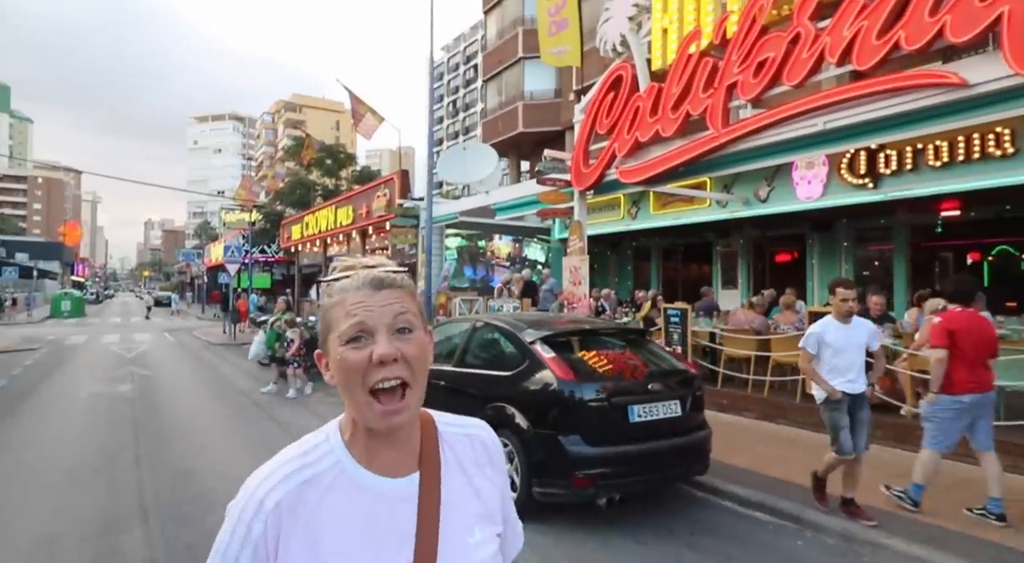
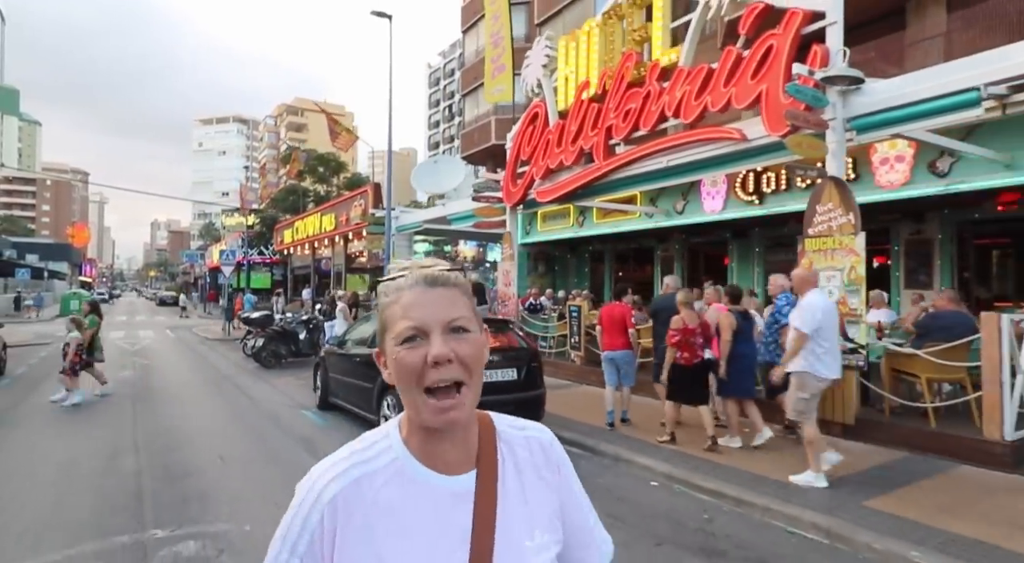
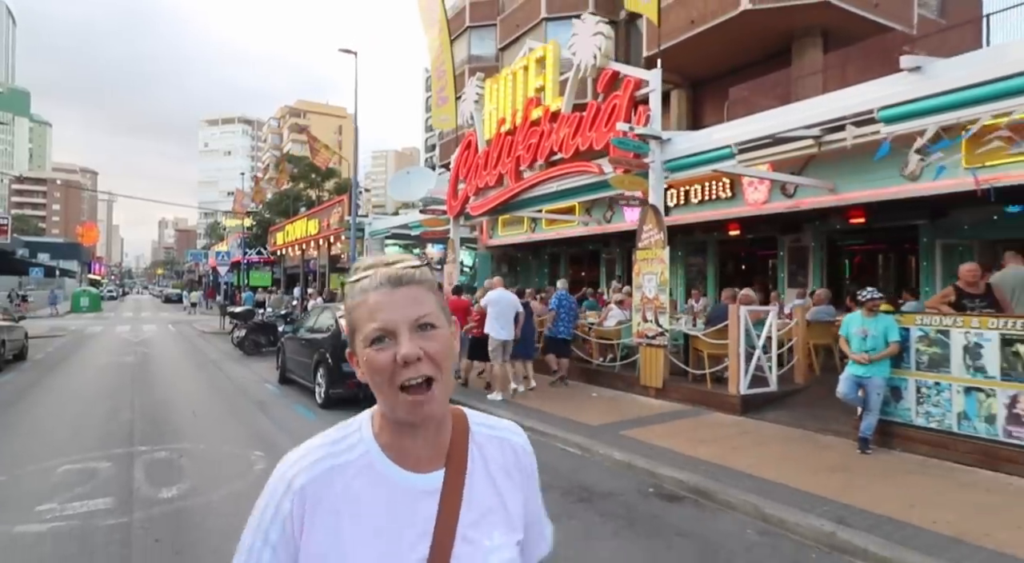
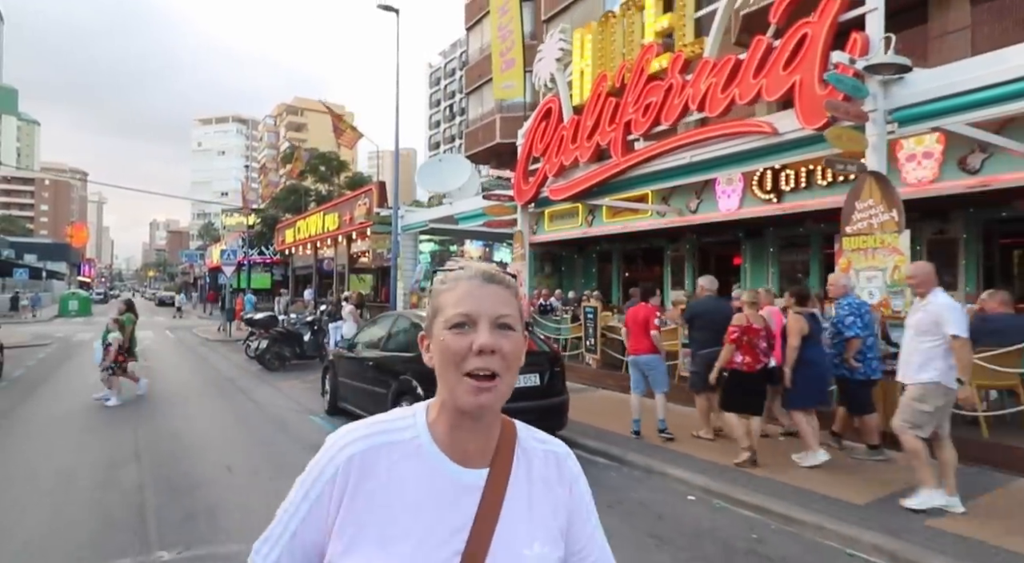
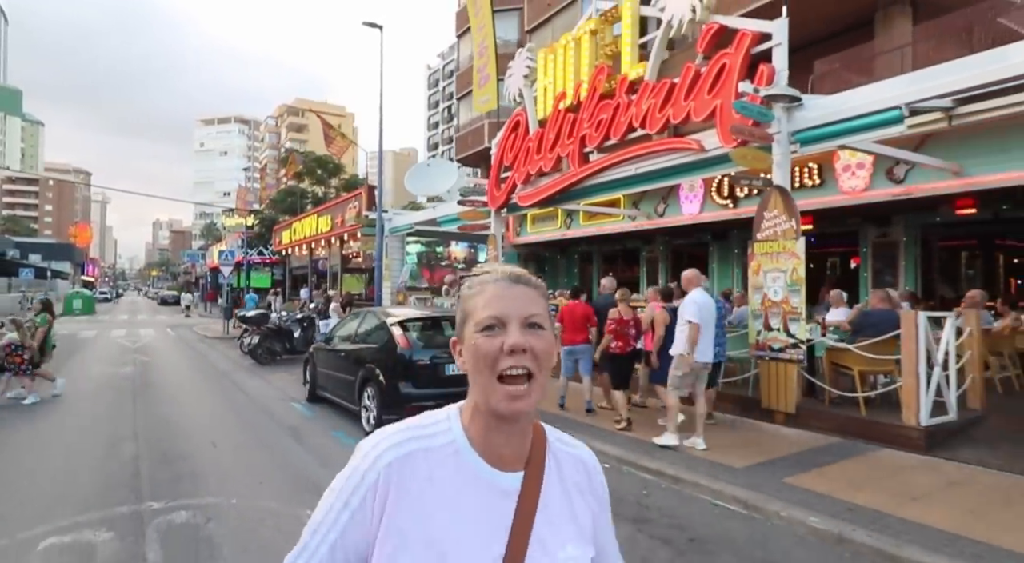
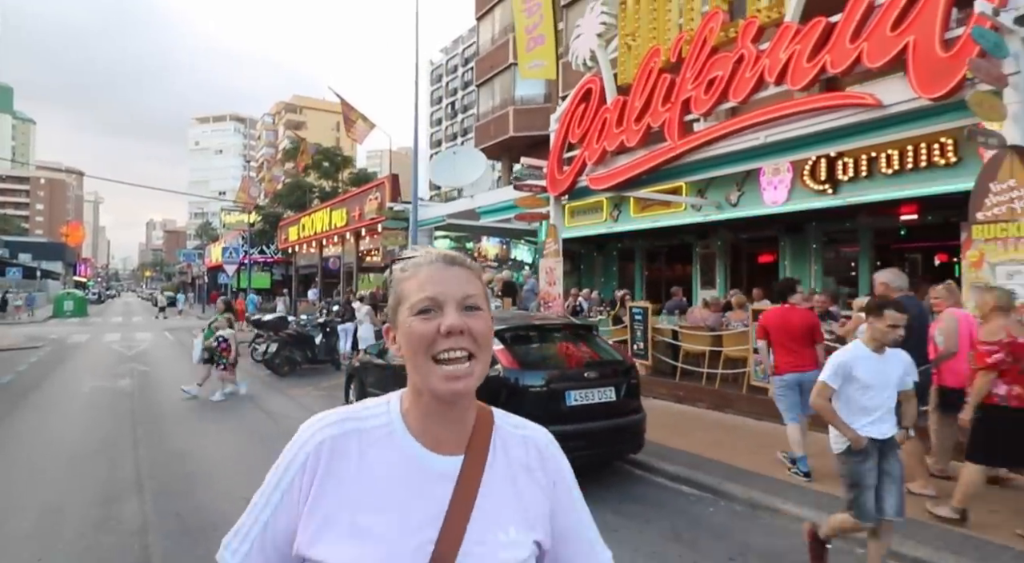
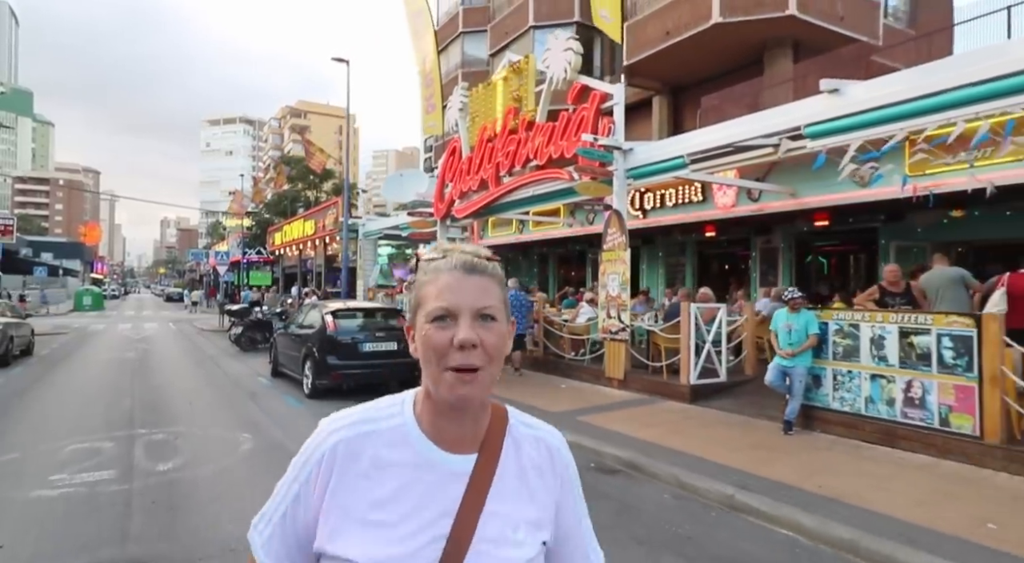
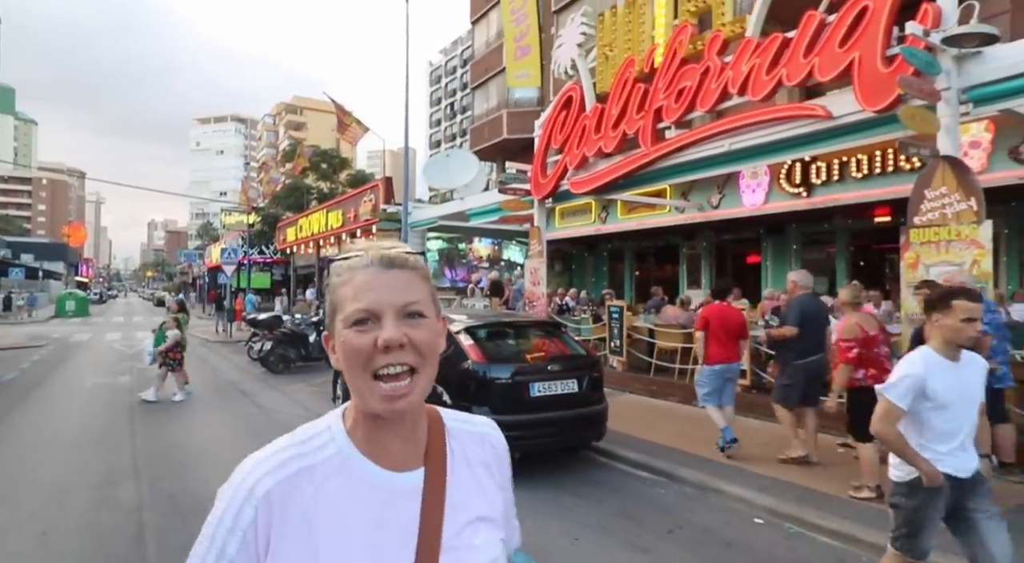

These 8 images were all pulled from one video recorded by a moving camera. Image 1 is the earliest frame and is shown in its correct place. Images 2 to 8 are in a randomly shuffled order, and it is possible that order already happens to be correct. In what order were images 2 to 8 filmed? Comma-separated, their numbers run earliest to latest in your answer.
6, 8, 4, 2, 5, 3, 7
